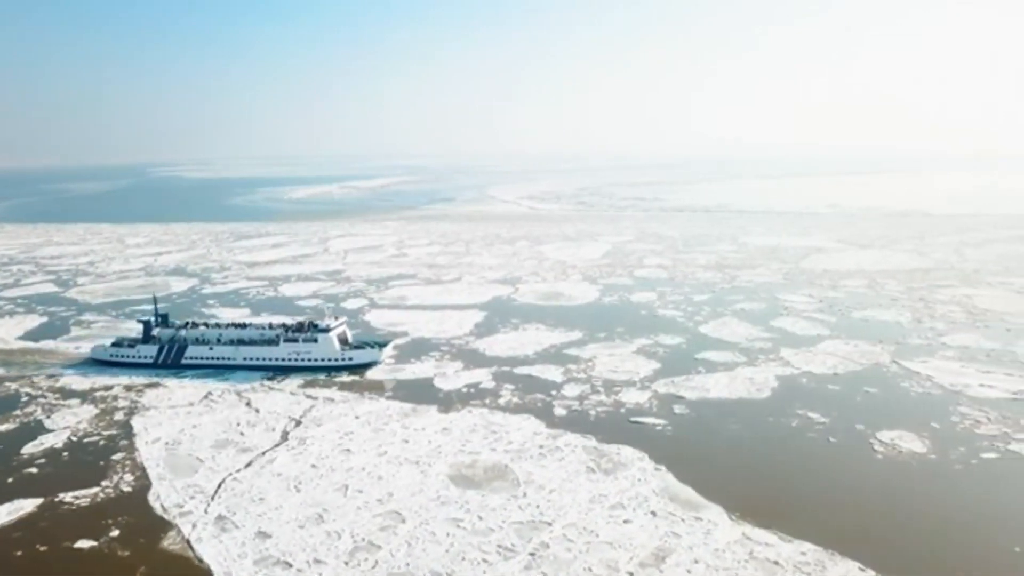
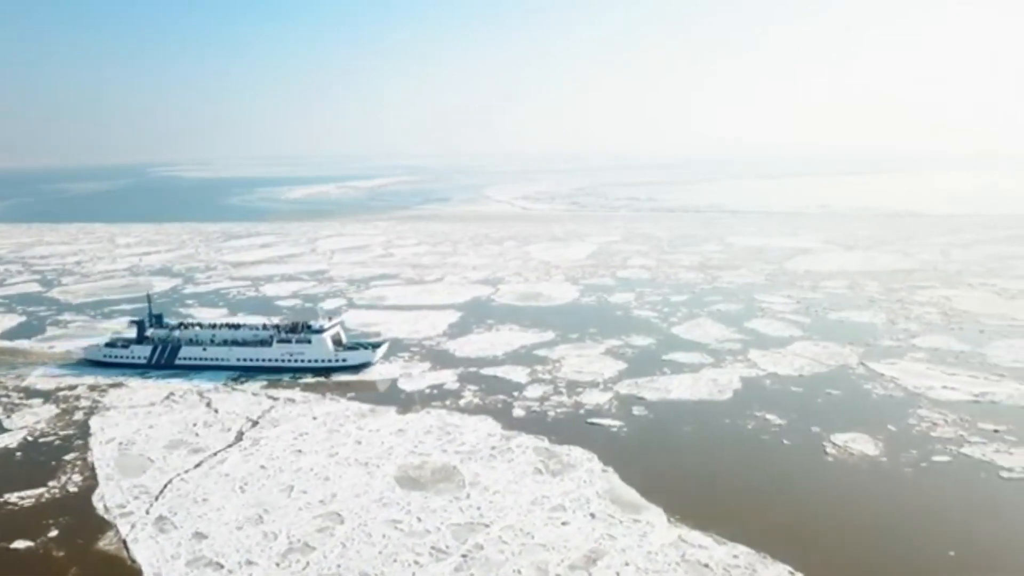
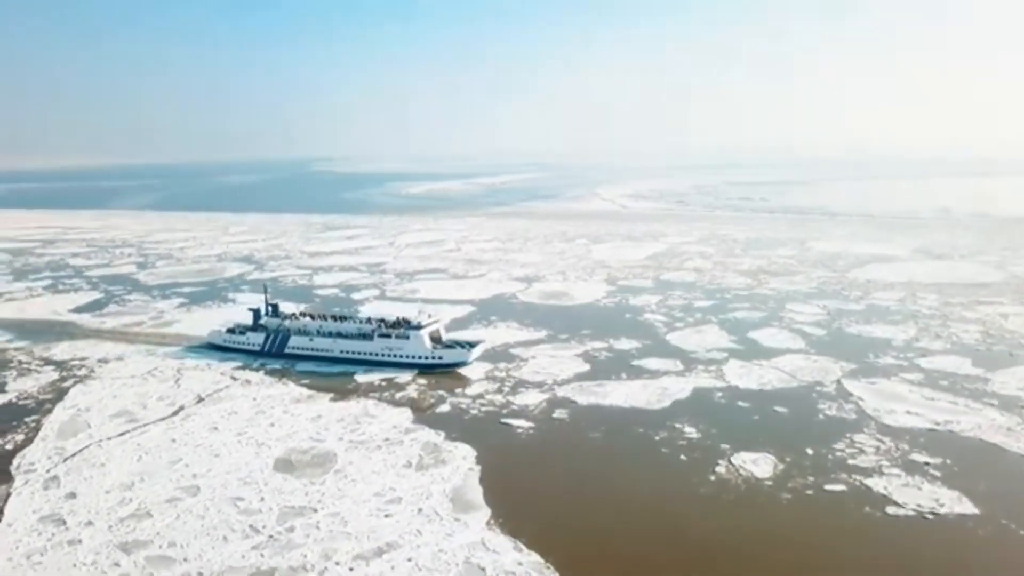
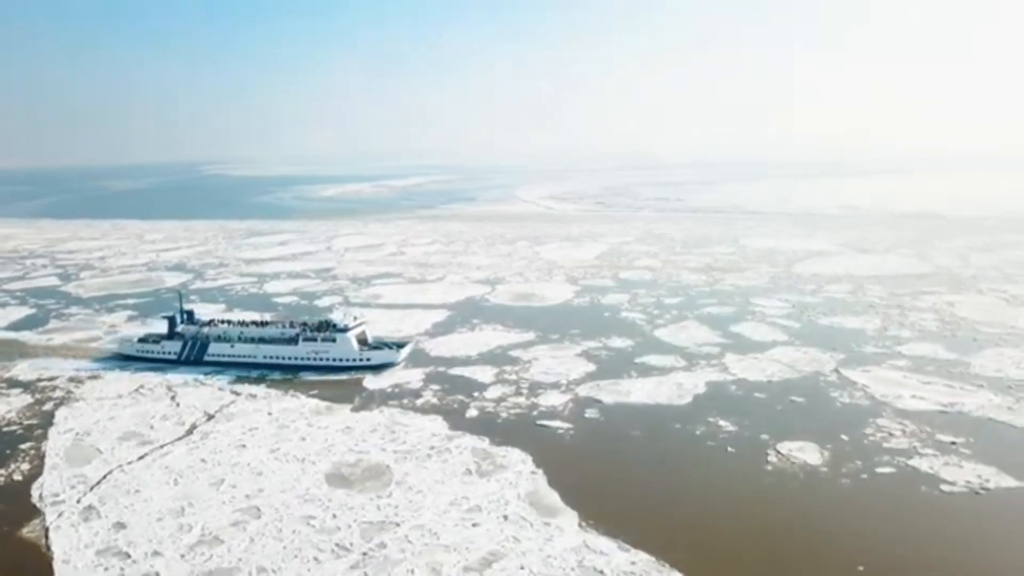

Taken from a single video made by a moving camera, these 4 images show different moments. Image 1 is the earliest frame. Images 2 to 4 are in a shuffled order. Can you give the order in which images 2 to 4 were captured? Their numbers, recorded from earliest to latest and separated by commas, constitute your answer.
2, 4, 3
